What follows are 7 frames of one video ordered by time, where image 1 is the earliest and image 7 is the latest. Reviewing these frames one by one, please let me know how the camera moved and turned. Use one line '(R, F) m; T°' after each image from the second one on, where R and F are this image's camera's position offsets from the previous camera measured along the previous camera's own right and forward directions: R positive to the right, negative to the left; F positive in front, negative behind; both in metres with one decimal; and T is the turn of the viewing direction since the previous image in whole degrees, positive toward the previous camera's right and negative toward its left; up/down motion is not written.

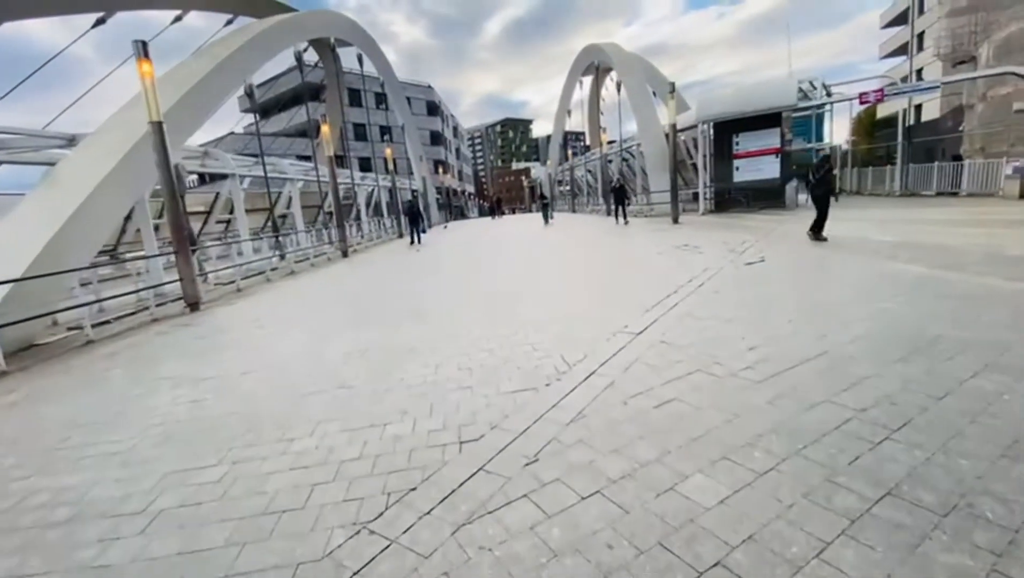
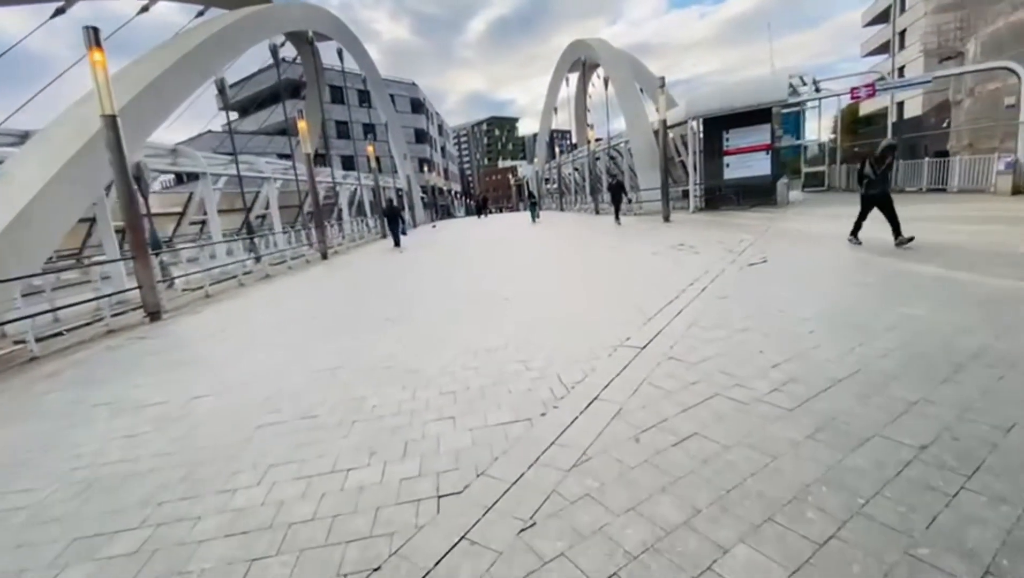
(0.0, +0.6) m; +1°
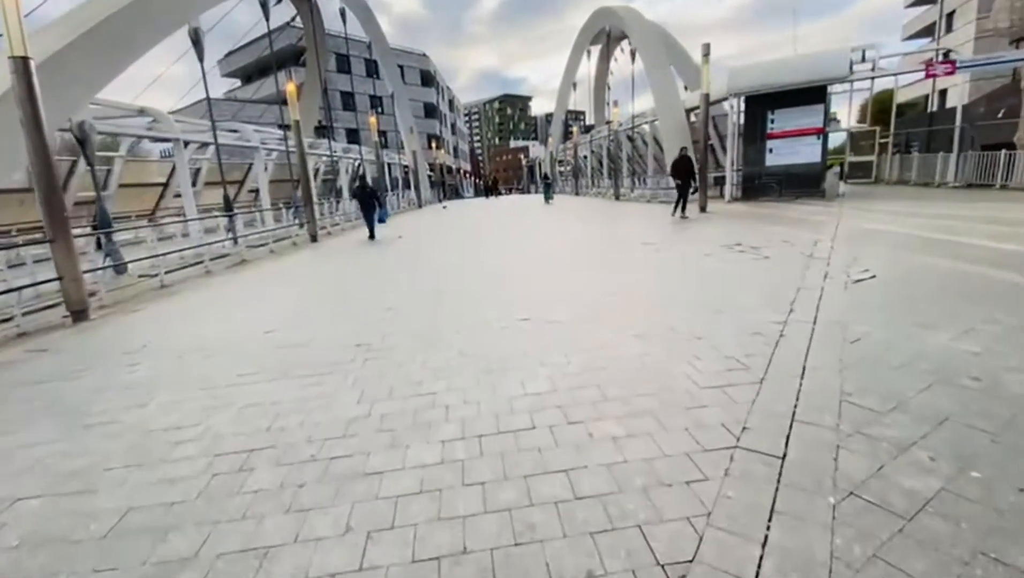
(-0.2, +2.0) m; -1°
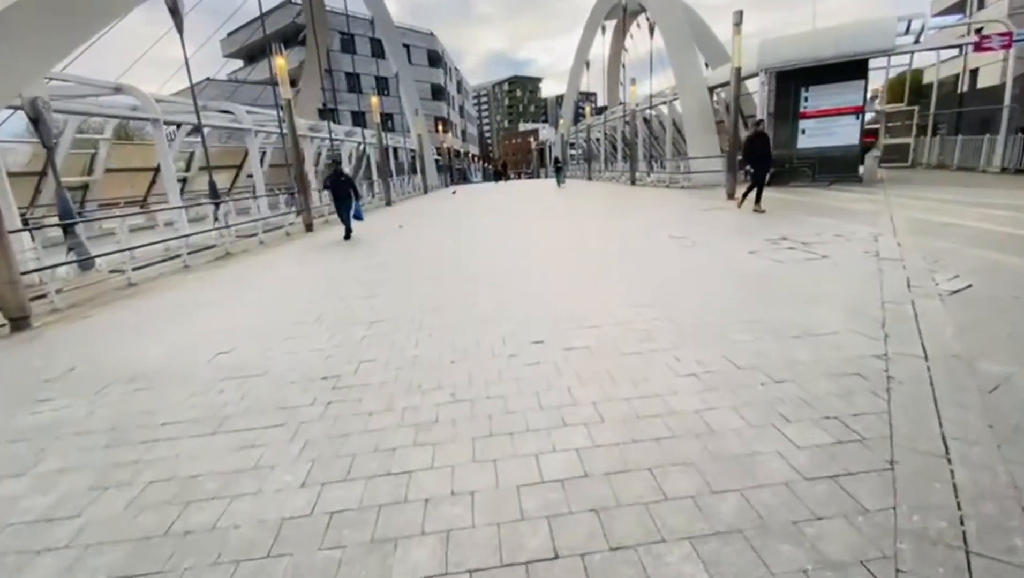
(0.0, +1.1) m; -1°
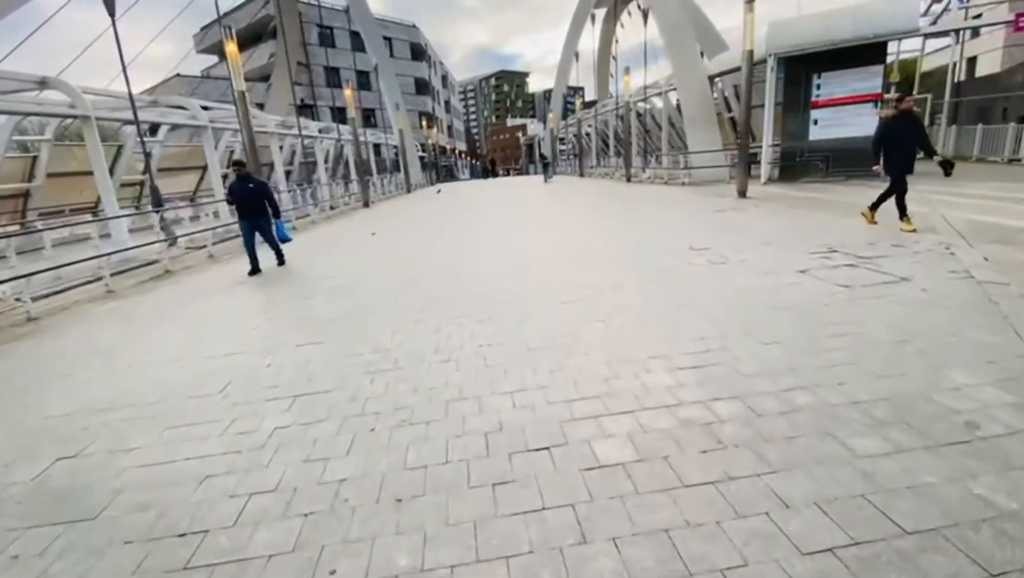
(0.0, +1.5) m; +1°
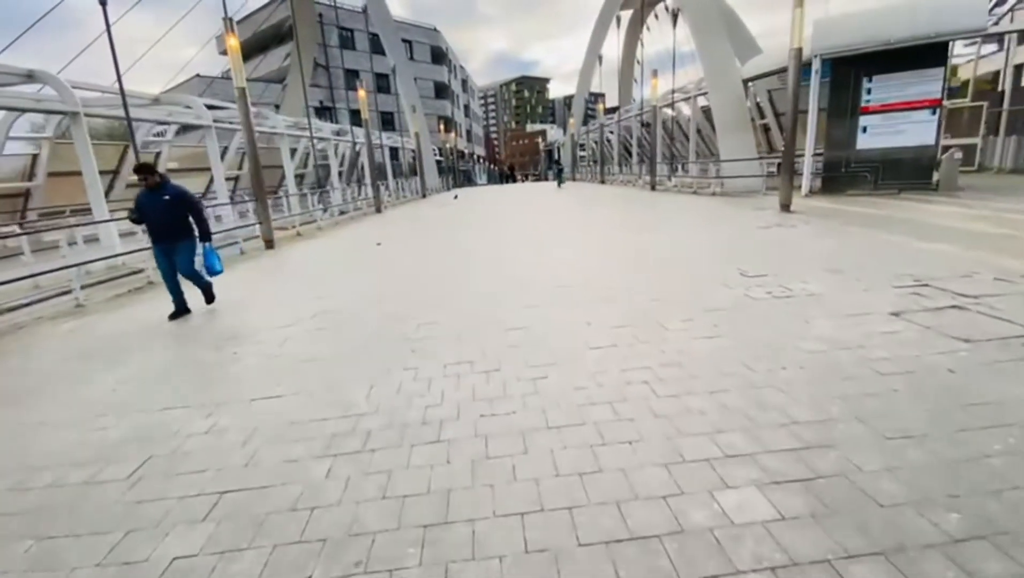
(0.0, +1.0) m; -2°
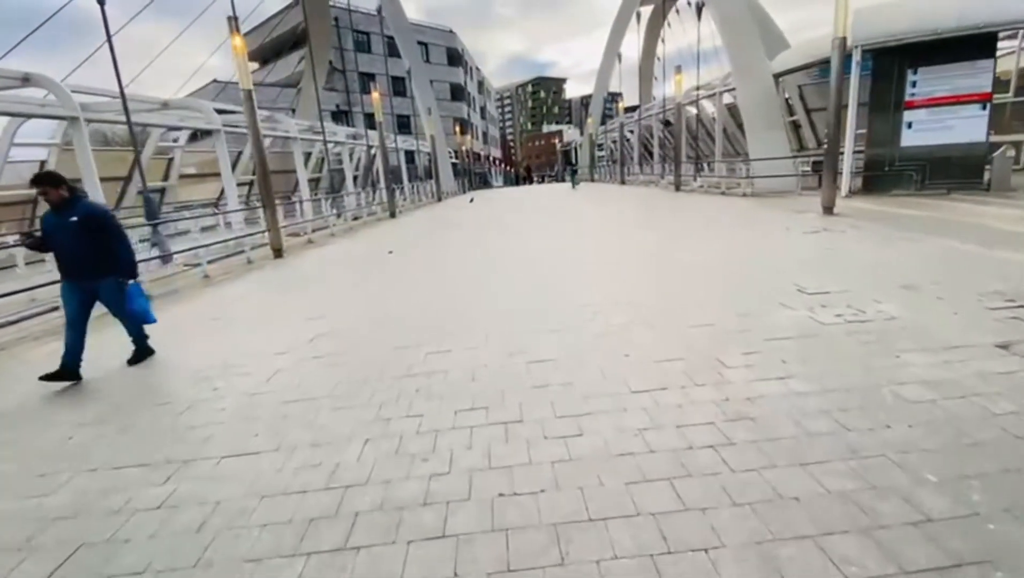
(-0.1, +0.7) m; -2°
